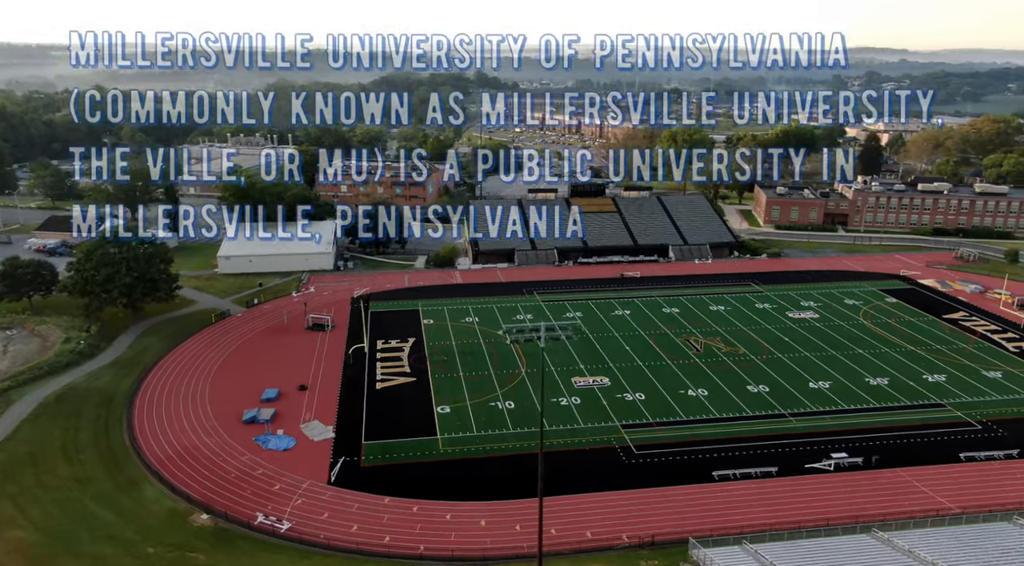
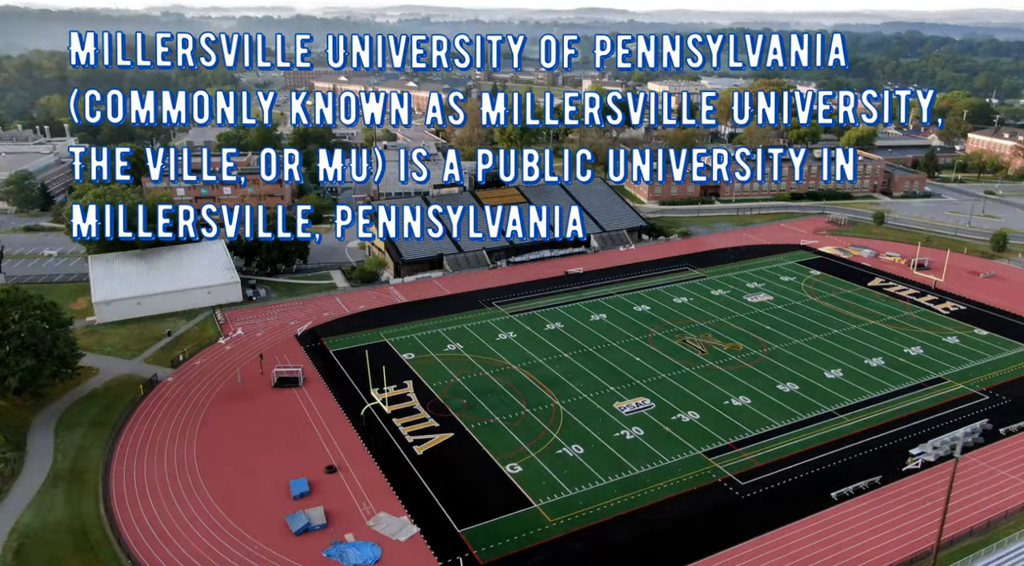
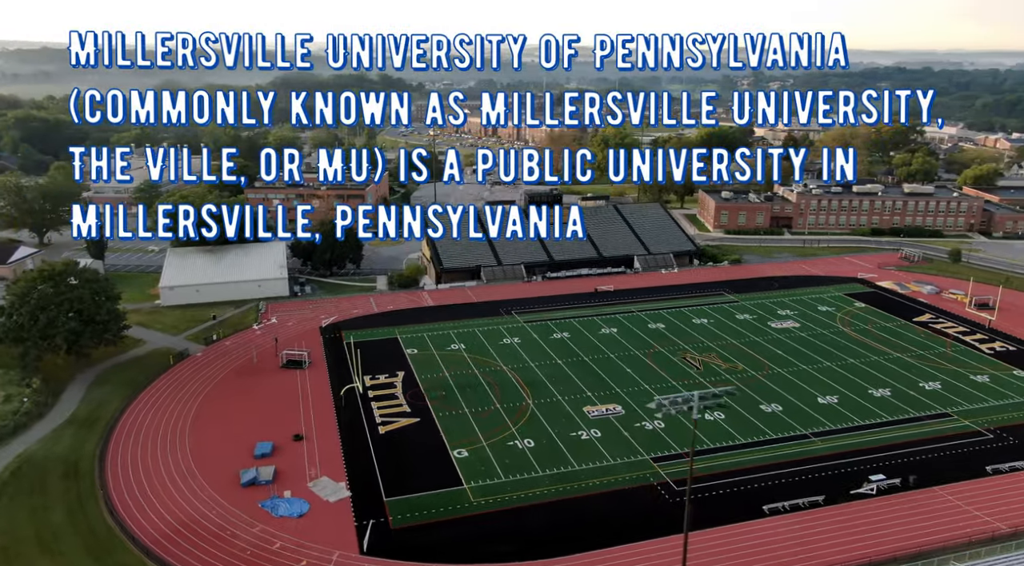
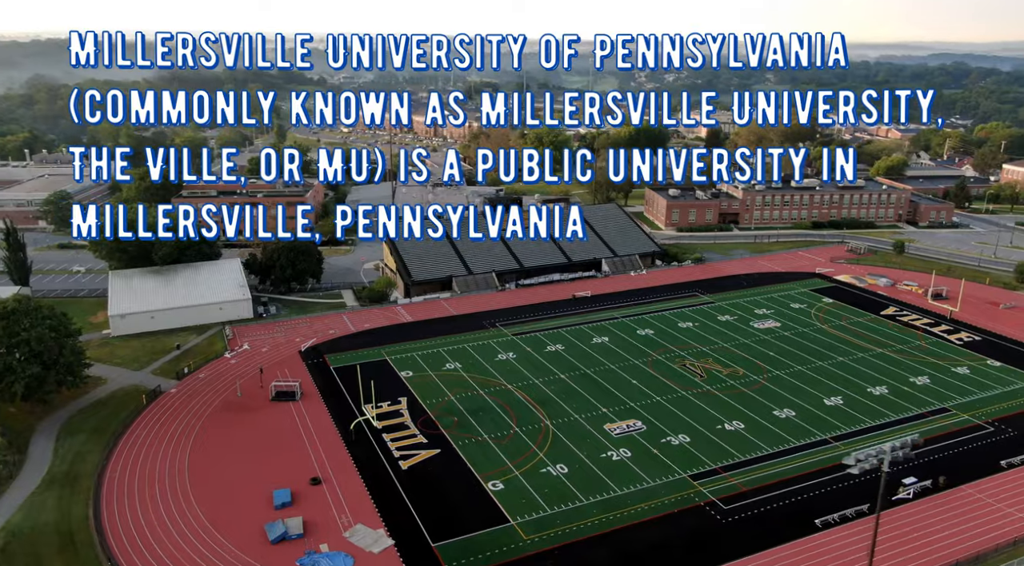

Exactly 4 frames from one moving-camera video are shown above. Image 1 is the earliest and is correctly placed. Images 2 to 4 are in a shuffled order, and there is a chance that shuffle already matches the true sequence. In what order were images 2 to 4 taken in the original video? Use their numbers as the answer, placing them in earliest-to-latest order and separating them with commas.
3, 4, 2
